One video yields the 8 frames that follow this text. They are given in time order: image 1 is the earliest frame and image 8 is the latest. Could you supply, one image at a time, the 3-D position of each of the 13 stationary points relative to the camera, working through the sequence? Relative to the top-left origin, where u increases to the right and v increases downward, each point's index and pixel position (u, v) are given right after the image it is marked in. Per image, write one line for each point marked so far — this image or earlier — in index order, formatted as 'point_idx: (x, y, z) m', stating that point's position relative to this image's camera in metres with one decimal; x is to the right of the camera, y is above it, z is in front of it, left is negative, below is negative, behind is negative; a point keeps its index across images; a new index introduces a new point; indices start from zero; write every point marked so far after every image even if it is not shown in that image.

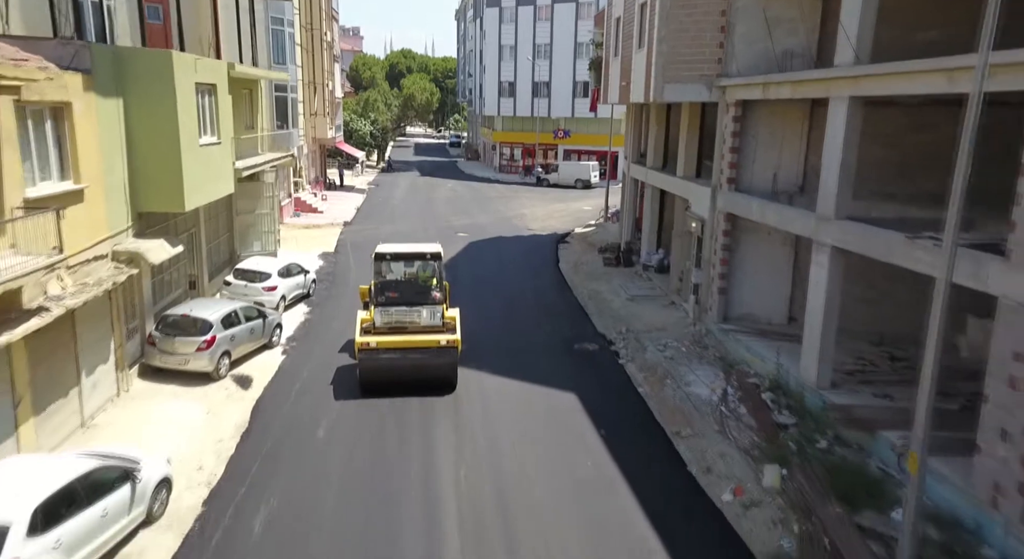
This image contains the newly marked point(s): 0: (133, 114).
0: (-8.0, +3.5, +16.9) m
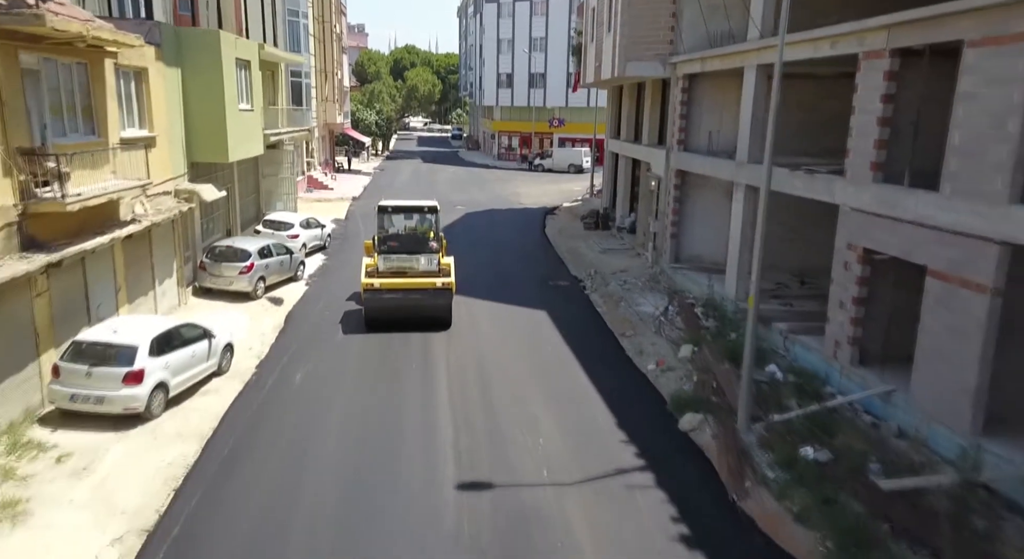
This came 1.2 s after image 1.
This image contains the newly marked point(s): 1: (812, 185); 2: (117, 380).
0: (-8.4, +5.2, +21.1) m
1: (+5.9, +1.9, +15.8) m
2: (-6.2, -1.6, +12.6) m
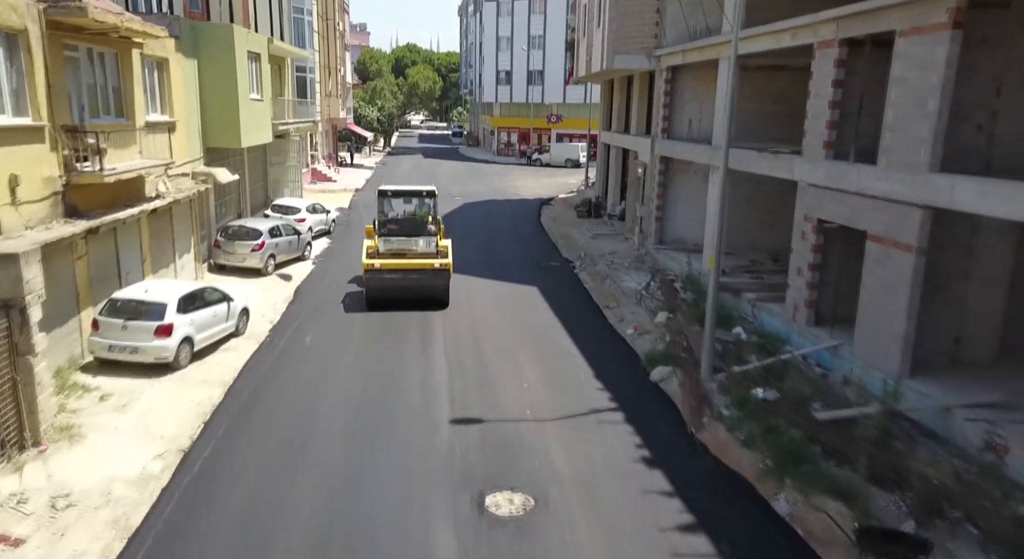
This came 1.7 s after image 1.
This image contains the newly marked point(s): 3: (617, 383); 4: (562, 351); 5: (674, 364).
0: (-8.6, +5.9, +22.7) m
1: (+5.7, +2.5, +17.4) m
2: (-6.5, -0.9, +14.3) m
3: (+1.9, -2.0, +14.9) m
4: (+1.0, -1.5, +17.1) m
5: (+3.1, -1.6, +15.4) m
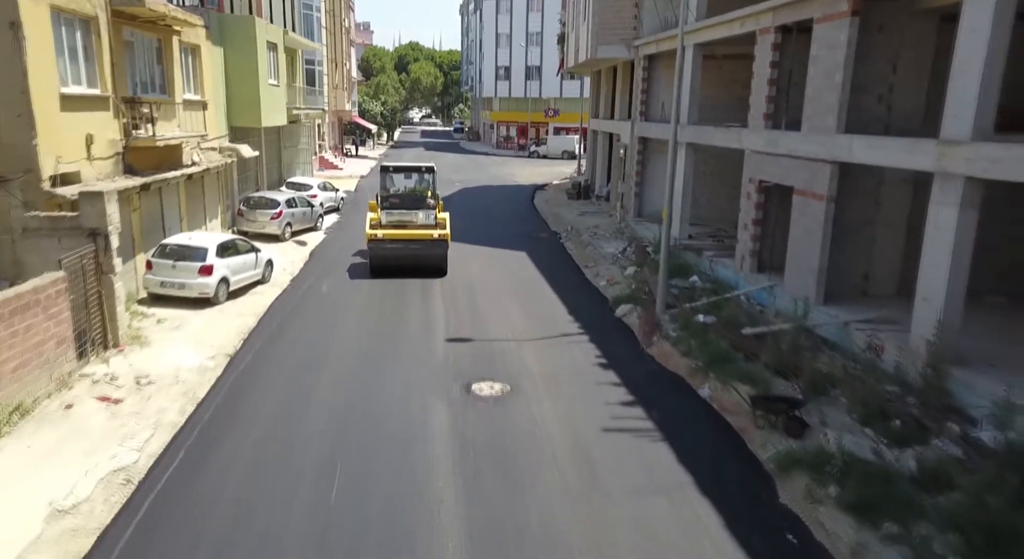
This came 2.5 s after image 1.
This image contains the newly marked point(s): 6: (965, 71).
0: (-8.9, +7.0, +25.5) m
1: (+5.4, +3.6, +20.1) m
2: (-6.8, +0.2, +17.1) m
3: (+1.6, -0.9, +17.7) m
4: (+0.7, -0.4, +19.9) m
5: (+2.8, -0.5, +18.2) m
6: (+6.4, +2.9, +11.3) m
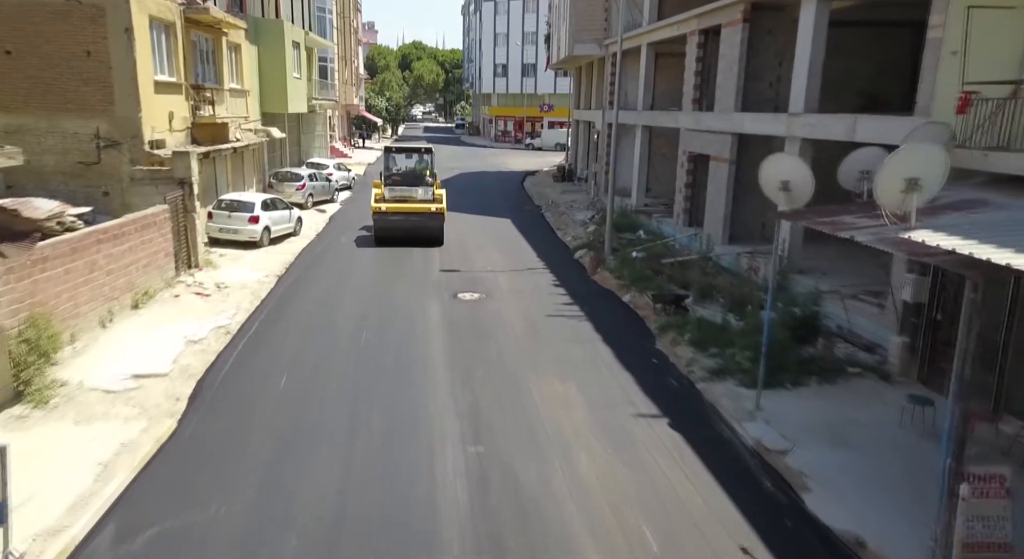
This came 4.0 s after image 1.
0: (-9.4, +8.5, +30.4) m
1: (+4.9, +5.0, +25.0) m
2: (-7.3, +1.6, +22.0) m
3: (+1.1, +0.6, +22.6) m
4: (+0.2, +1.0, +24.8) m
5: (+2.2, +0.9, +23.1) m
6: (+5.8, +4.3, +16.1) m
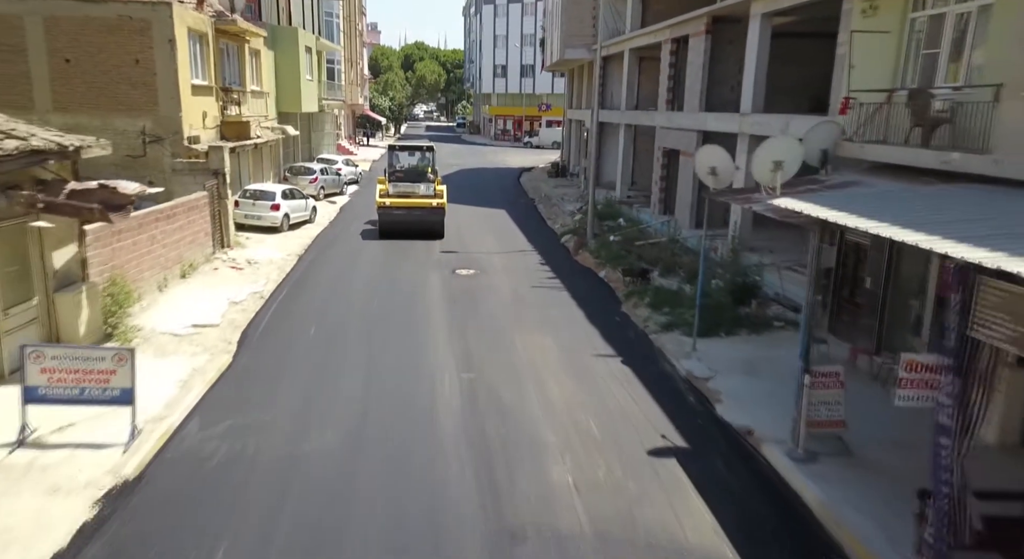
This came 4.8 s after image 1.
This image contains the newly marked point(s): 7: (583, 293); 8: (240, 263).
0: (-9.6, +9.1, +33.1) m
1: (+4.6, +5.6, +27.7) m
2: (-7.5, +2.2, +24.7) m
3: (+0.8, +1.1, +25.4) m
4: (0.0, +1.6, +27.6) m
5: (+2.0, +1.5, +25.8) m
6: (+5.6, +4.9, +18.8) m
7: (+1.6, -0.3, +18.5) m
8: (-6.7, +0.4, +19.7) m
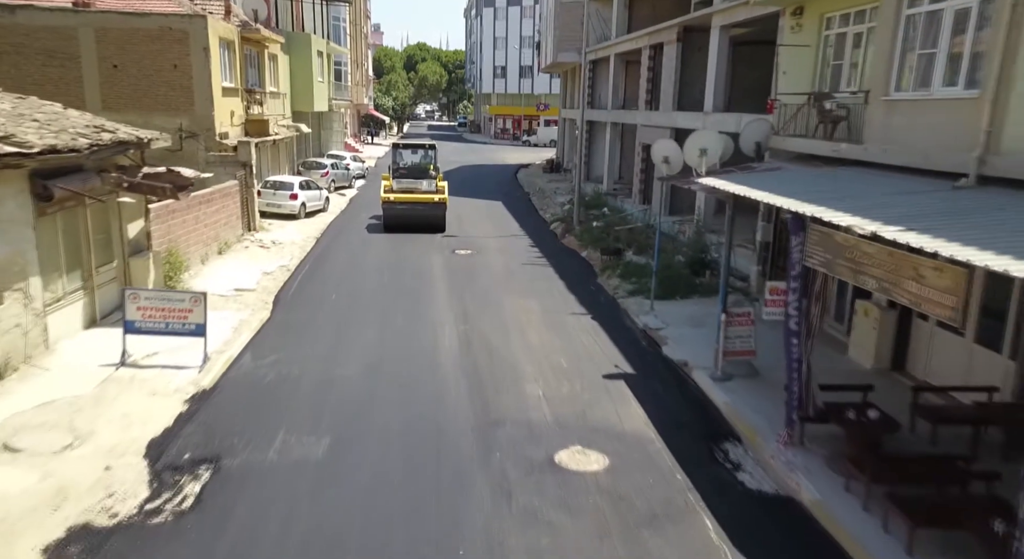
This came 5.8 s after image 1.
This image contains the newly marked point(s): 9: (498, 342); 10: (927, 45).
0: (-9.8, +9.7, +35.9) m
1: (+4.5, +6.2, +30.5) m
2: (-7.7, +2.8, +27.5) m
3: (+0.6, +1.7, +28.1) m
4: (-0.2, +2.2, +30.3) m
5: (+1.8, +2.1, +28.6) m
6: (+5.4, +5.5, +21.6) m
7: (+1.4, +0.3, +21.2) m
8: (-6.9, +1.0, +22.5) m
9: (-0.3, -1.1, +14.4) m
10: (+5.4, +3.1, +10.5) m
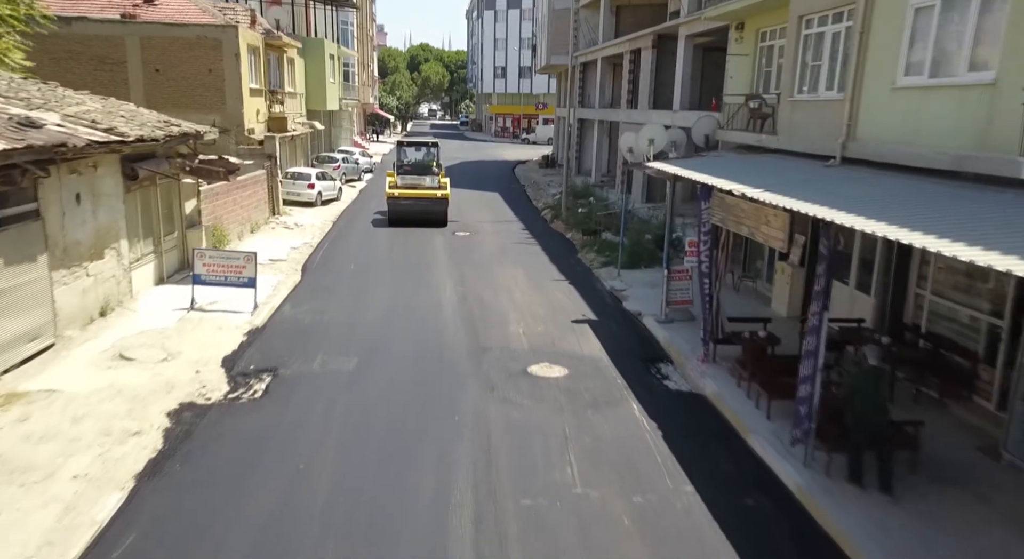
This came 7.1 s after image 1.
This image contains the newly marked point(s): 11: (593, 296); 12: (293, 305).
0: (-10.0, +10.4, +39.1) m
1: (+4.3, +6.9, +33.6) m
2: (-7.9, +3.5, +30.7) m
3: (+0.4, +2.4, +31.3) m
4: (-0.4, +2.9, +33.5) m
5: (+1.6, +2.8, +31.7) m
6: (+5.1, +6.2, +24.7) m
7: (+1.2, +1.0, +24.4) m
8: (-7.1, +1.7, +25.7) m
9: (-0.5, -0.4, +17.6) m
10: (+5.2, +3.7, +13.6) m
11: (+1.8, -0.4, +17.9) m
12: (-4.5, -0.5, +16.4) m
